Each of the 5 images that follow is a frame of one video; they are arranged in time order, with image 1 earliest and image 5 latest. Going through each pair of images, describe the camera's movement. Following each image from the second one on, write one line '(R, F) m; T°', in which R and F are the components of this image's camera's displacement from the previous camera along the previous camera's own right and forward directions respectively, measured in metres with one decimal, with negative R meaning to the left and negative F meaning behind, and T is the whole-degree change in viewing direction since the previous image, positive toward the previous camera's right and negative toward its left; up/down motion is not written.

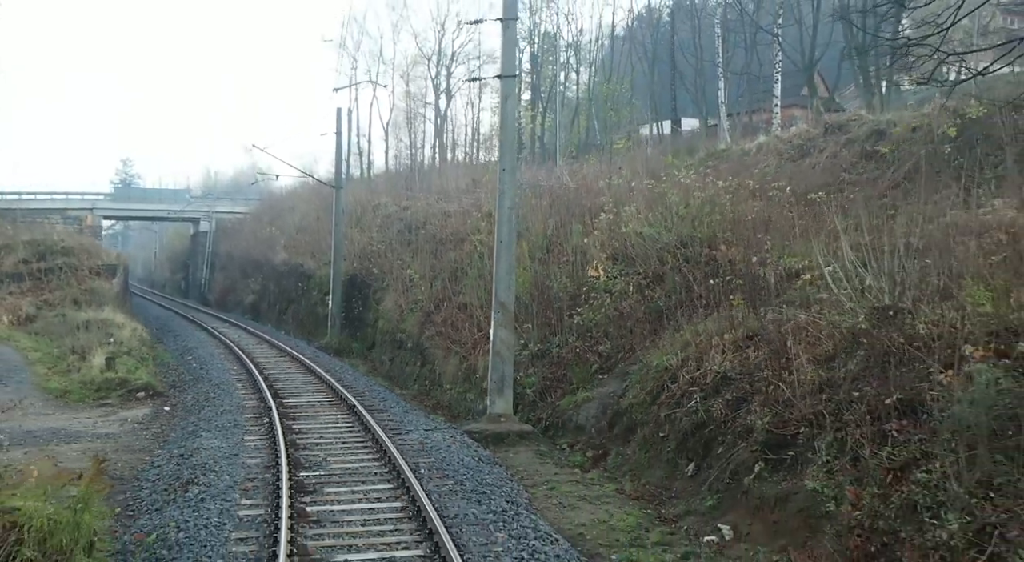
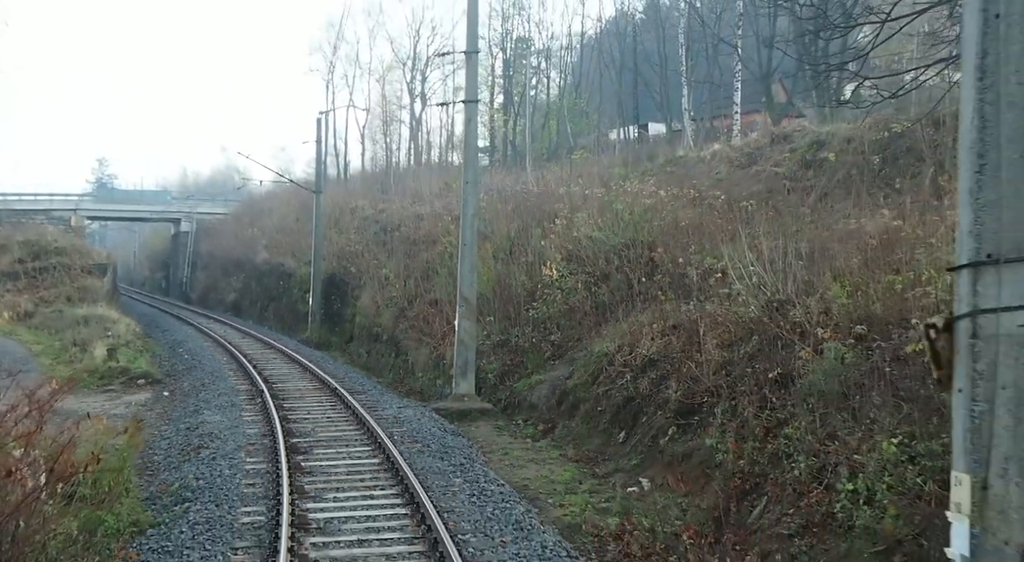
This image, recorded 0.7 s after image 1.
(+0.2, -2.4) m; +1°
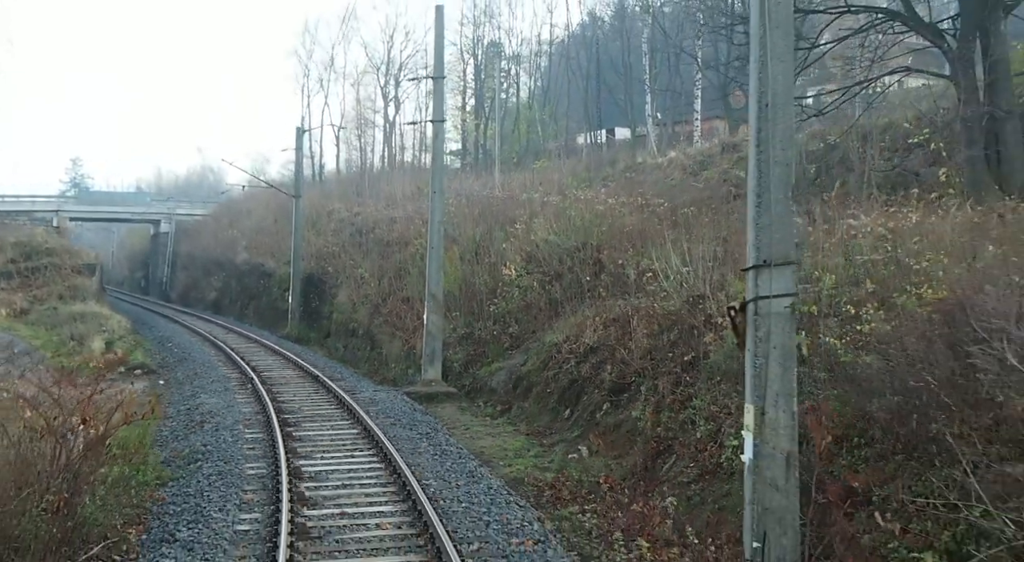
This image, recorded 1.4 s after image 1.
(+0.2, -2.4) m; +1°
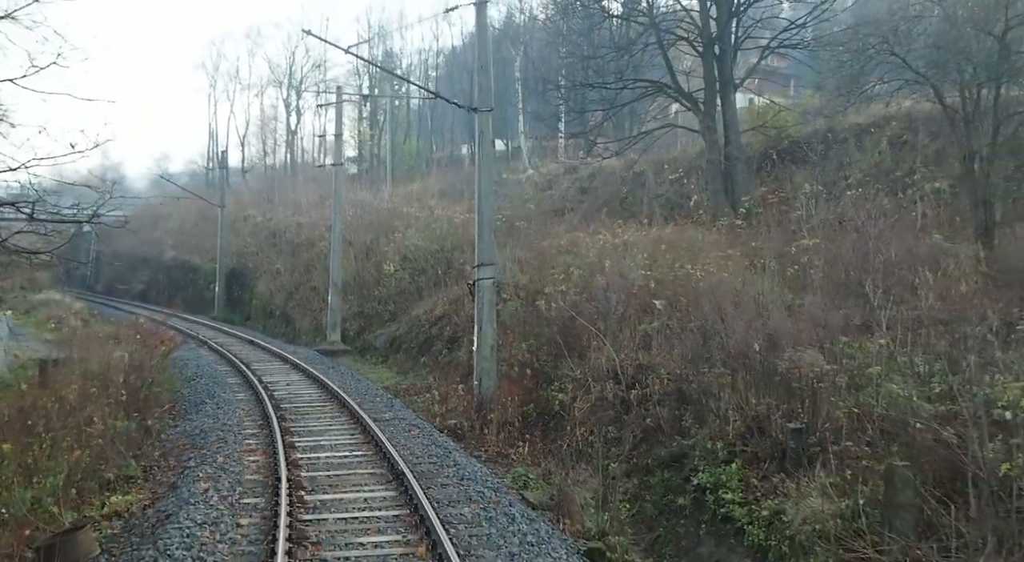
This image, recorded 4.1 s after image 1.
(+0.5, -9.7) m; +5°
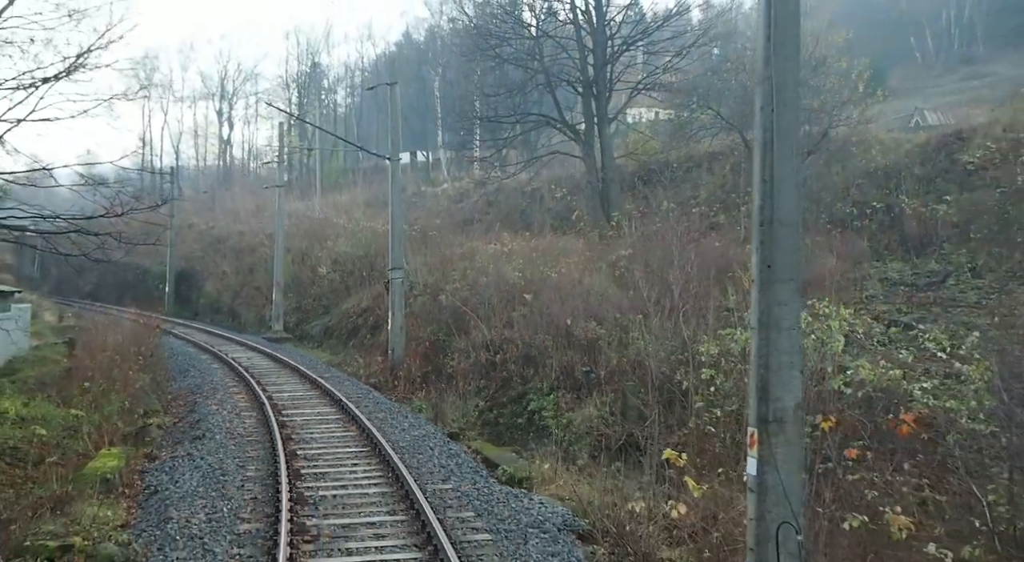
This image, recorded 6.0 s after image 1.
(+0.5, -7.0) m; +4°
